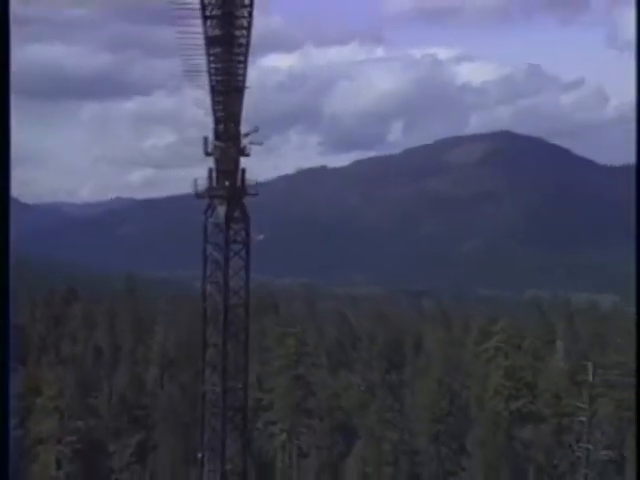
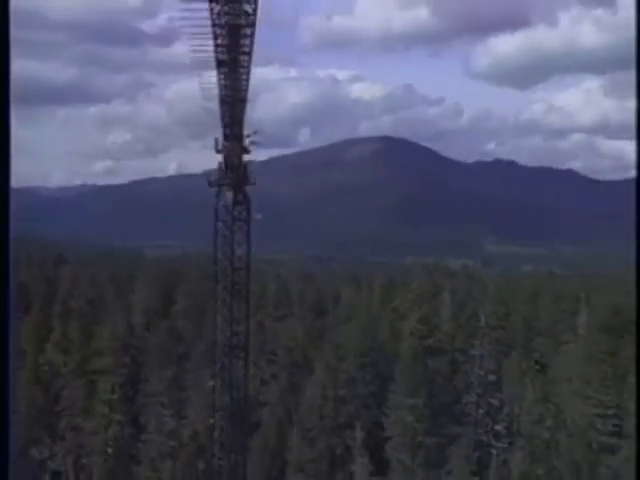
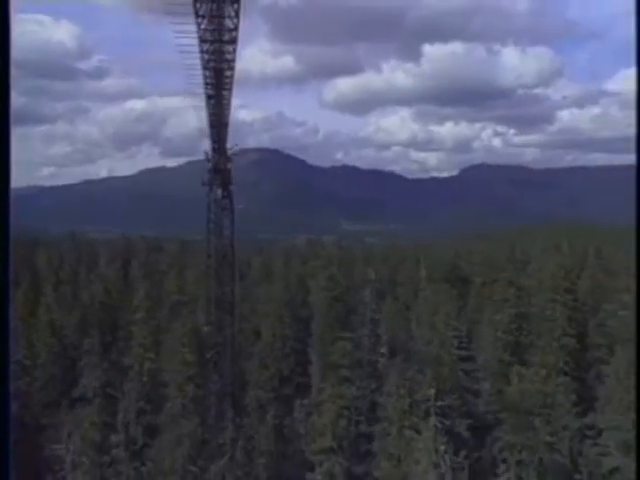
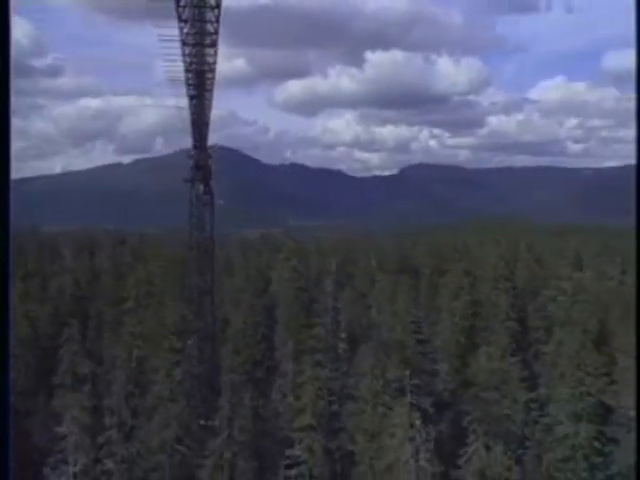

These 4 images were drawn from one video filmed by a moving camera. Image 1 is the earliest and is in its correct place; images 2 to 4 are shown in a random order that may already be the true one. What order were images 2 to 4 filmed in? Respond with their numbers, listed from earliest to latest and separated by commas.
2, 3, 4
